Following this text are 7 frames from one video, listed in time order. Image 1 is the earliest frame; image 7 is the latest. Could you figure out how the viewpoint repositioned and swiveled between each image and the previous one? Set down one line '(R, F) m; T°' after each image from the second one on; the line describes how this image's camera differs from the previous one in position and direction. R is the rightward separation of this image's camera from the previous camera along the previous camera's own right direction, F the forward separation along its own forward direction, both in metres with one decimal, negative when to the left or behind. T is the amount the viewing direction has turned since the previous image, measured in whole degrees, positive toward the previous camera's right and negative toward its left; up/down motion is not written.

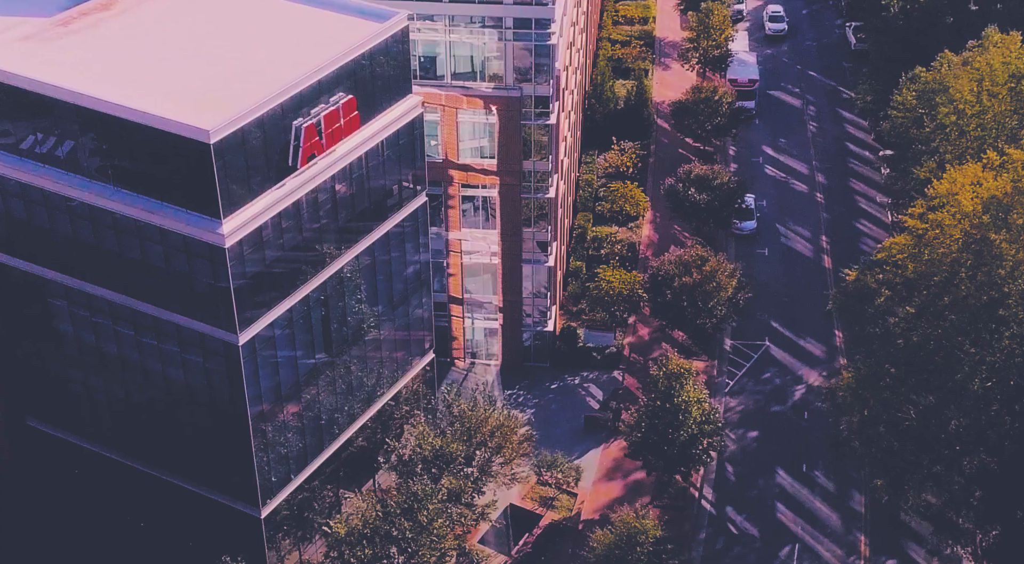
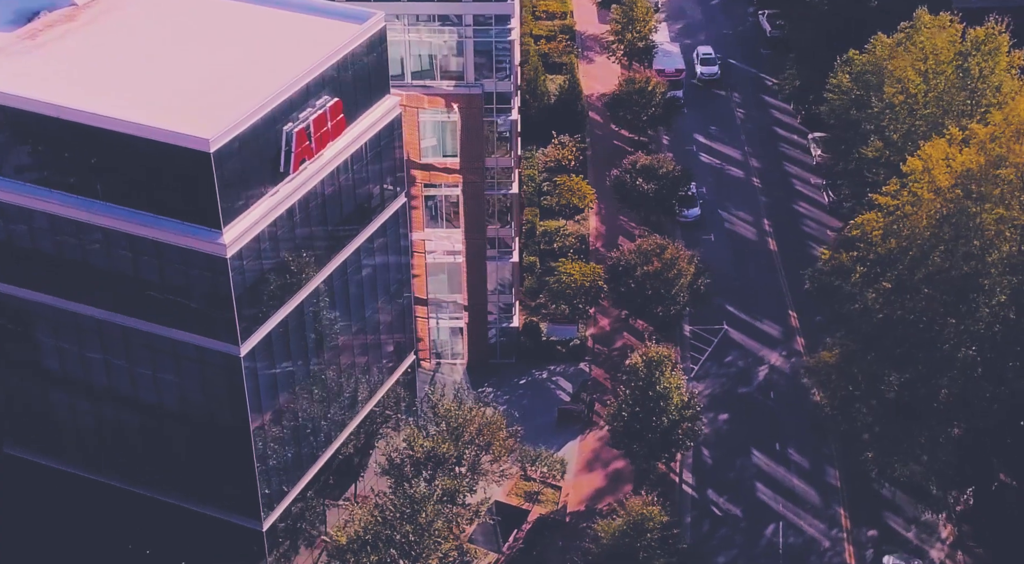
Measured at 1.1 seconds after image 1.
(-3.8, +0.1) m; +5°
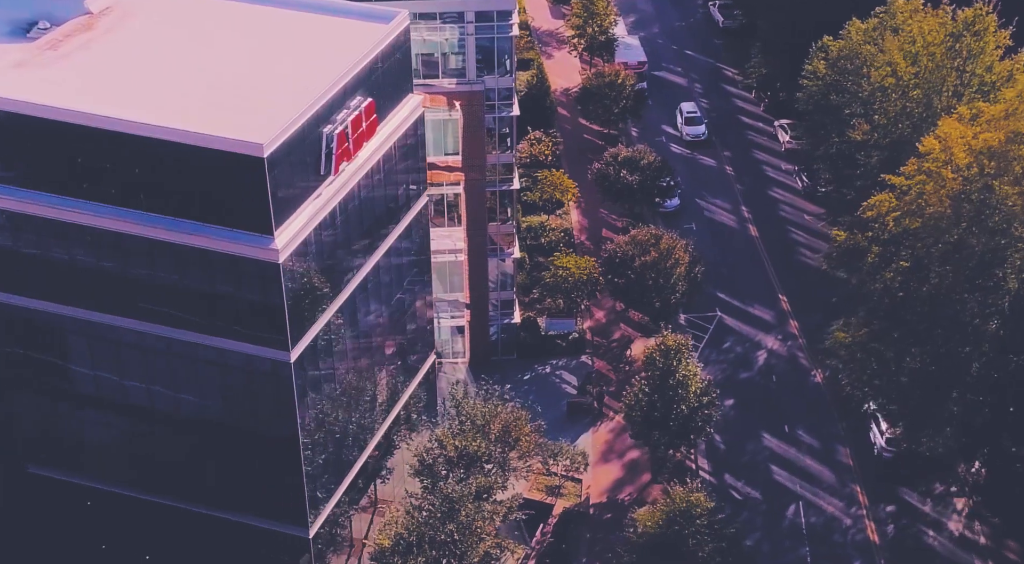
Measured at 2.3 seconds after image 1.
(-4.6, +0.2) m; +4°
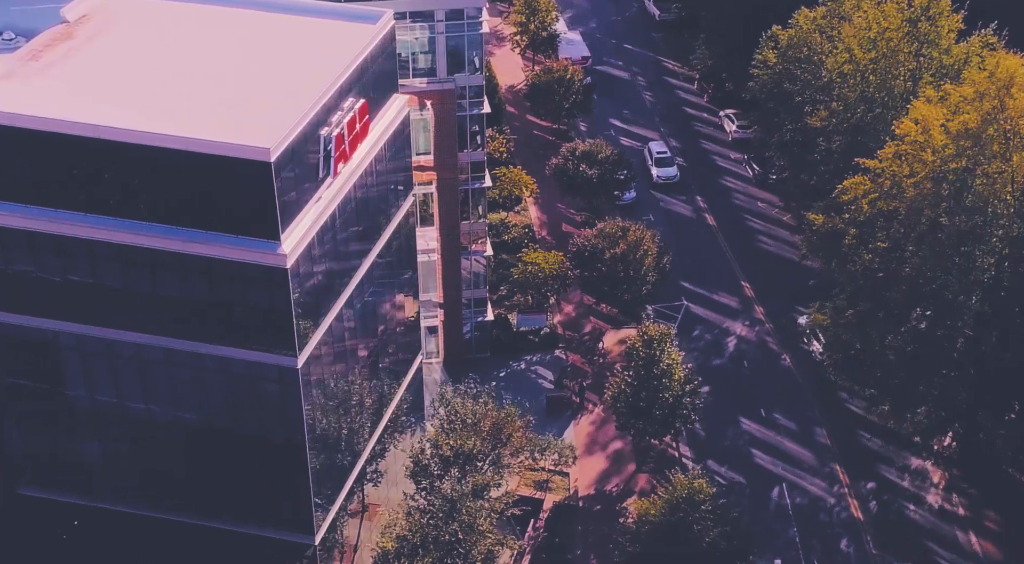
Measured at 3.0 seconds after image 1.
(-3.1, 0.0) m; +4°
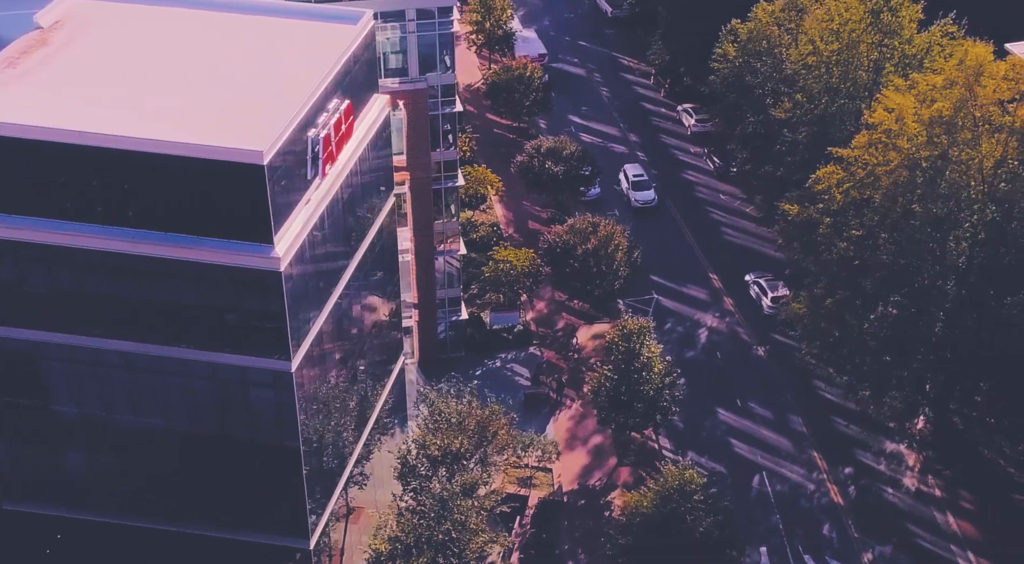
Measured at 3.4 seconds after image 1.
(-1.7, 0.0) m; +3°
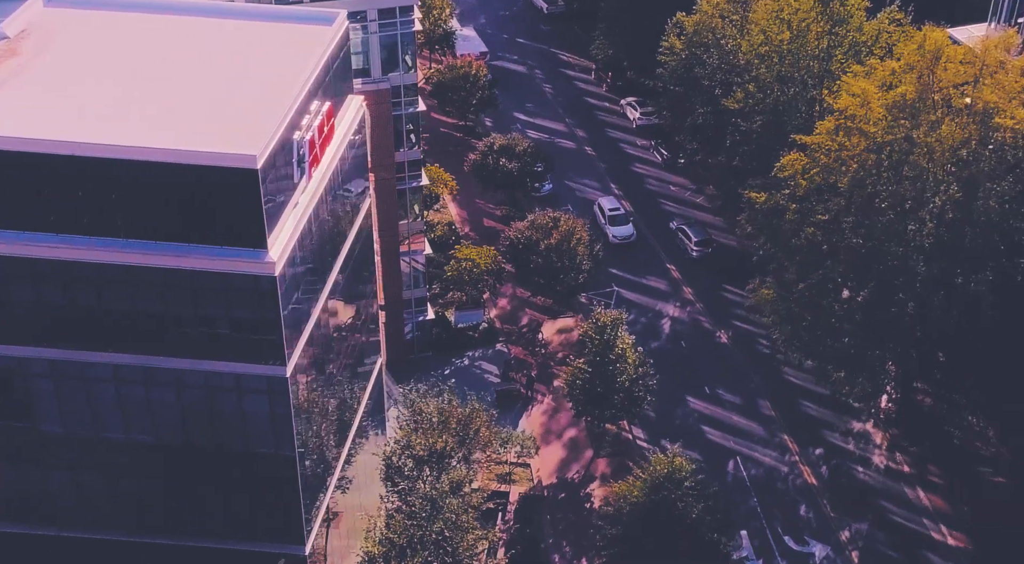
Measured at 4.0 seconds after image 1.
(-2.4, 0.0) m; +4°
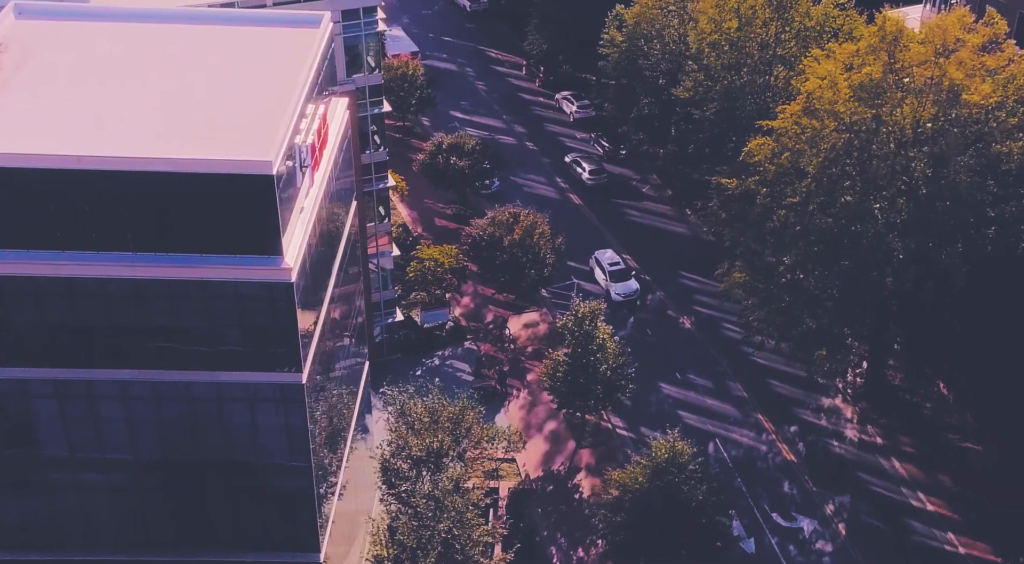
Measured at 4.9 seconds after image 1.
(-3.9, 0.0) m; +5°
